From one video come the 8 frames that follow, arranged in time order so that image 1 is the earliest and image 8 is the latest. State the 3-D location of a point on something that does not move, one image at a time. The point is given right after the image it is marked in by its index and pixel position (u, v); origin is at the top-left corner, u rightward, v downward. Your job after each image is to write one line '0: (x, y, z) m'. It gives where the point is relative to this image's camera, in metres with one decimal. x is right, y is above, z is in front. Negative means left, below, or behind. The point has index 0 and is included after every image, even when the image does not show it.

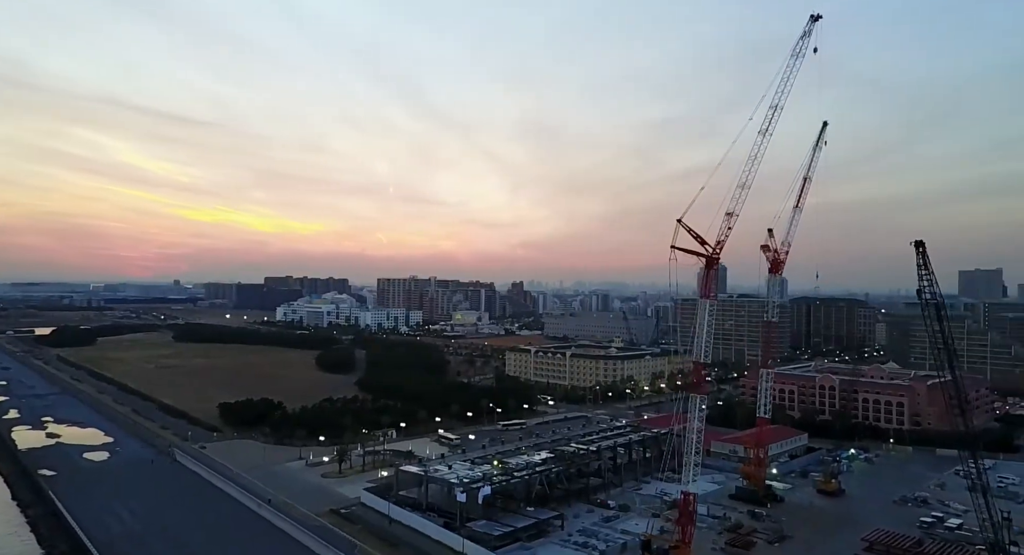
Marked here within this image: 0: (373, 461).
0: (-2.3, -3.4, +12.2) m
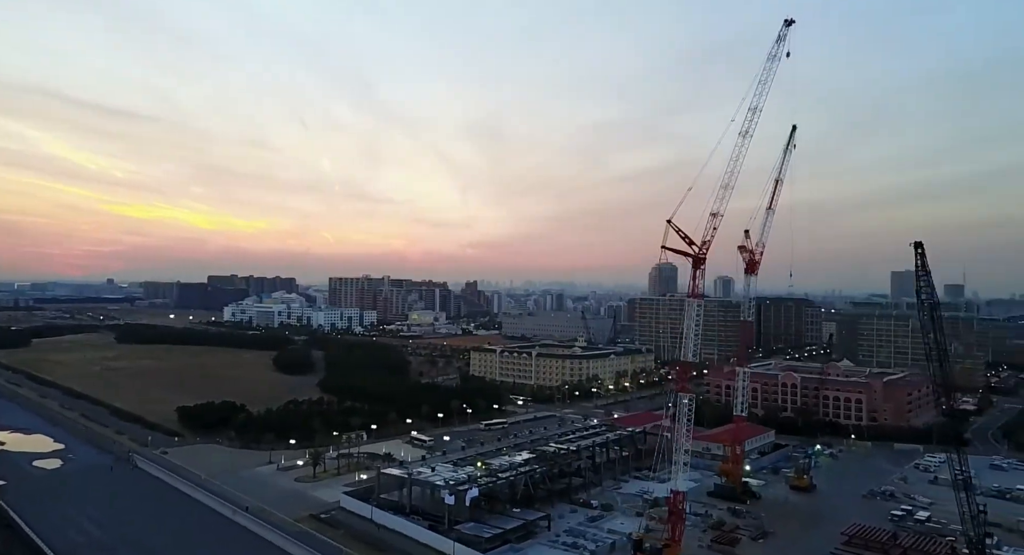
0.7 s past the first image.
0: (-2.8, -3.4, +12.0) m
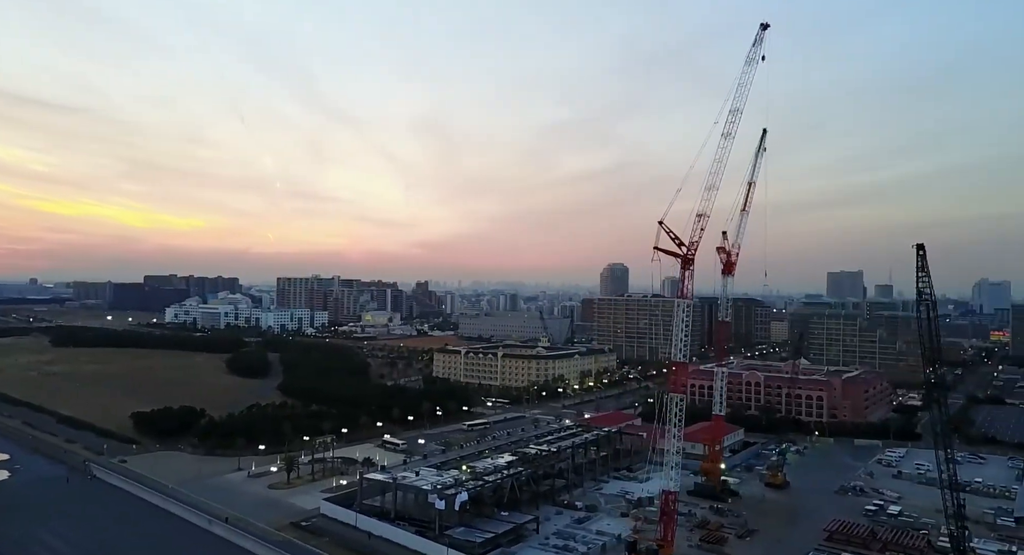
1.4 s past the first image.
0: (-3.2, -3.4, +11.7) m
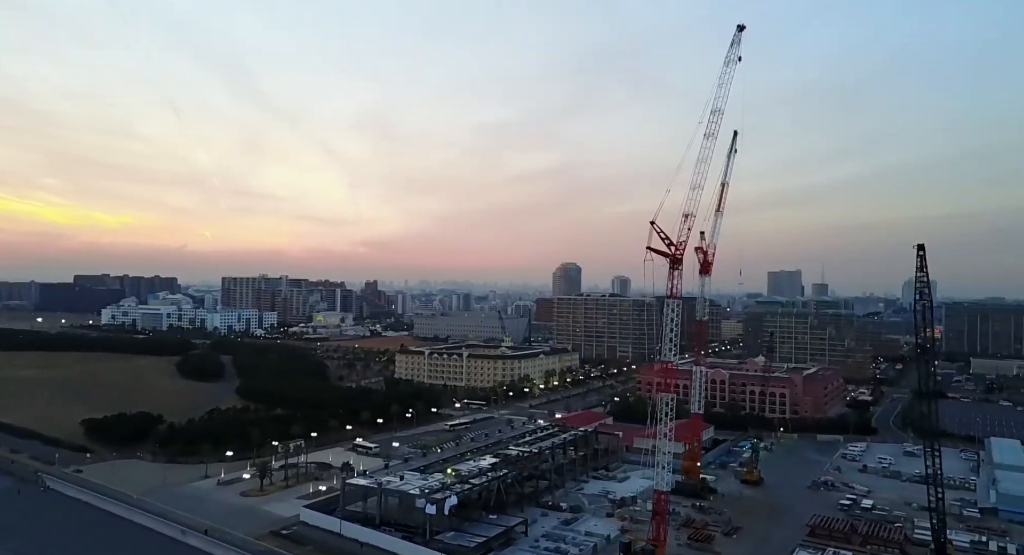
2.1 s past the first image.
0: (-3.7, -3.4, +11.4) m
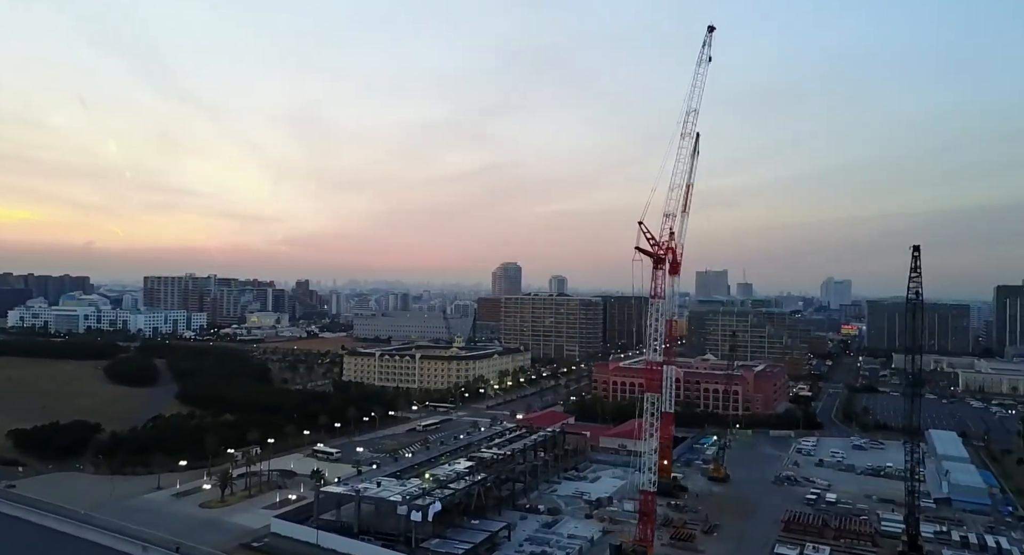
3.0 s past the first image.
0: (-4.2, -3.4, +11.0) m
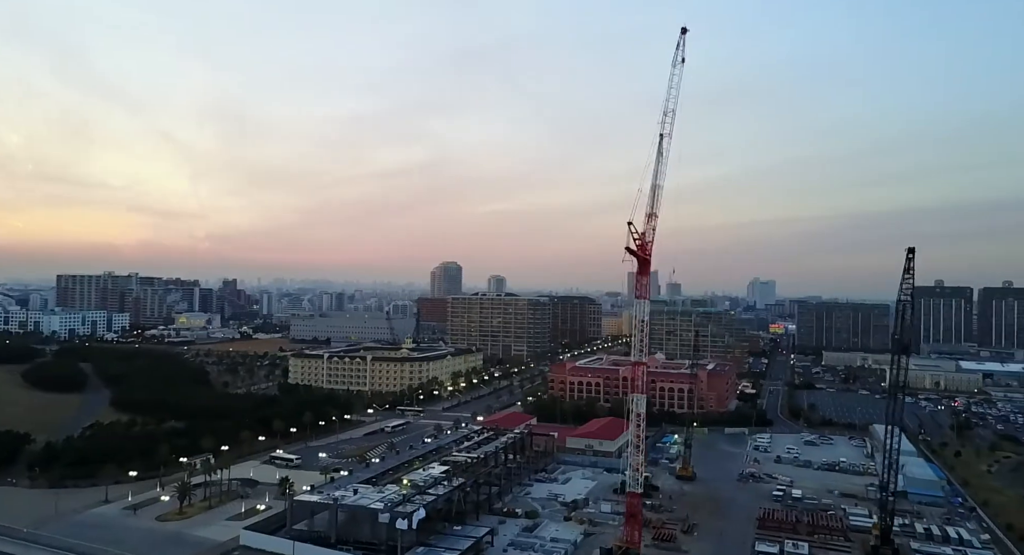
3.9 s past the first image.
0: (-4.7, -3.4, +10.5) m
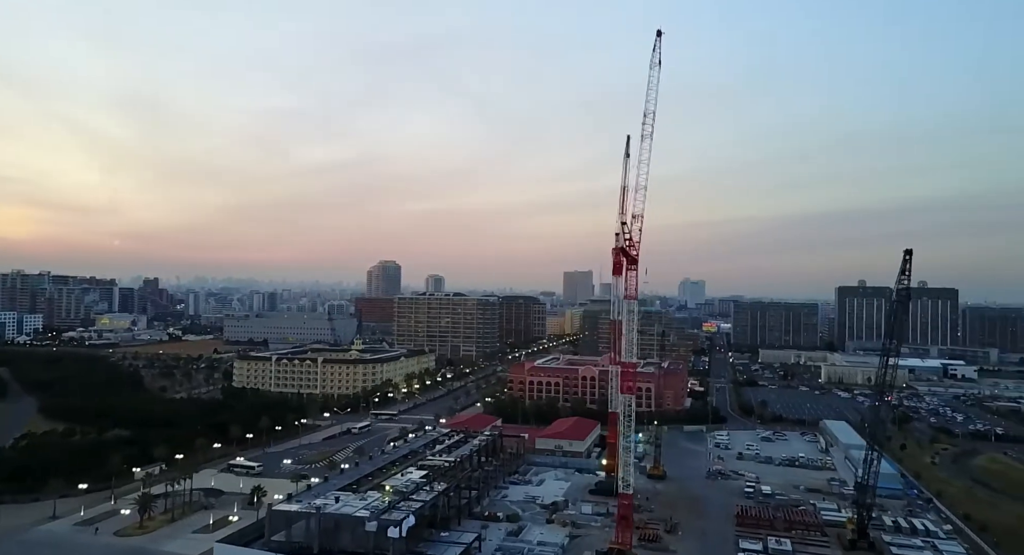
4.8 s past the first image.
0: (-5.1, -3.4, +10.0) m
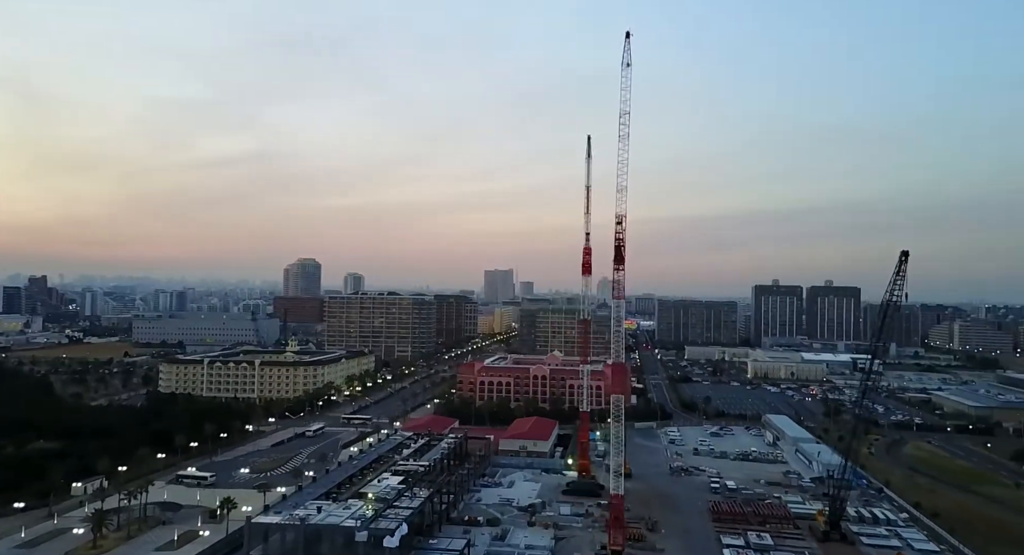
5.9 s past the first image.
0: (-5.5, -3.4, +9.3) m
